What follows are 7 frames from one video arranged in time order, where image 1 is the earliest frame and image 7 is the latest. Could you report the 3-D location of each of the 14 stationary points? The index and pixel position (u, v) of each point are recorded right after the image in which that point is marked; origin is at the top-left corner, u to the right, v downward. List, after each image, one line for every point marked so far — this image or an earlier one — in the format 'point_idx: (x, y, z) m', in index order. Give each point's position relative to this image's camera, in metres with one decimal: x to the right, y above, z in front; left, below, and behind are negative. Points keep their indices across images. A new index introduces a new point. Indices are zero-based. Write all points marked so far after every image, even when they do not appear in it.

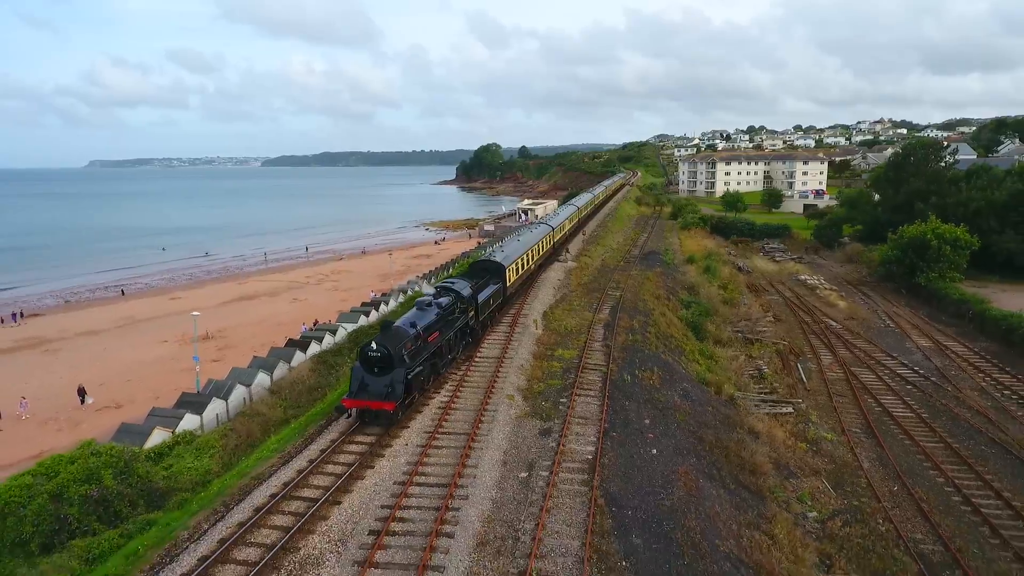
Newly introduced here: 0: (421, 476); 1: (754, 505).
0: (-1.5, -3.1, +11.1) m
1: (+4.3, -3.8, +11.3) m
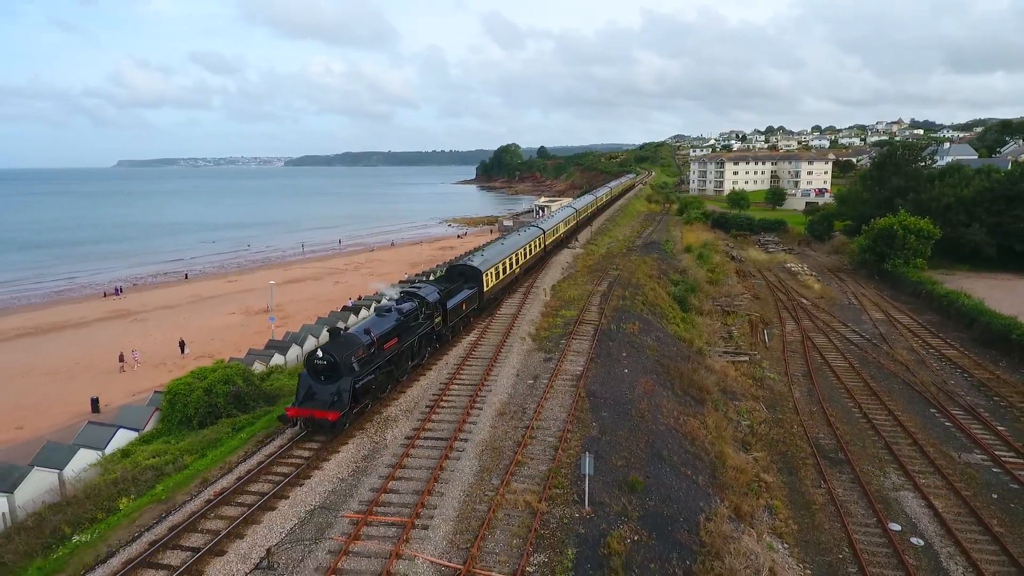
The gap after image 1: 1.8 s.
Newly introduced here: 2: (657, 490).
0: (-1.2, -2.1, +15.6) m
1: (+4.6, -2.9, +15.7) m
2: (+2.4, -3.4, +10.7) m
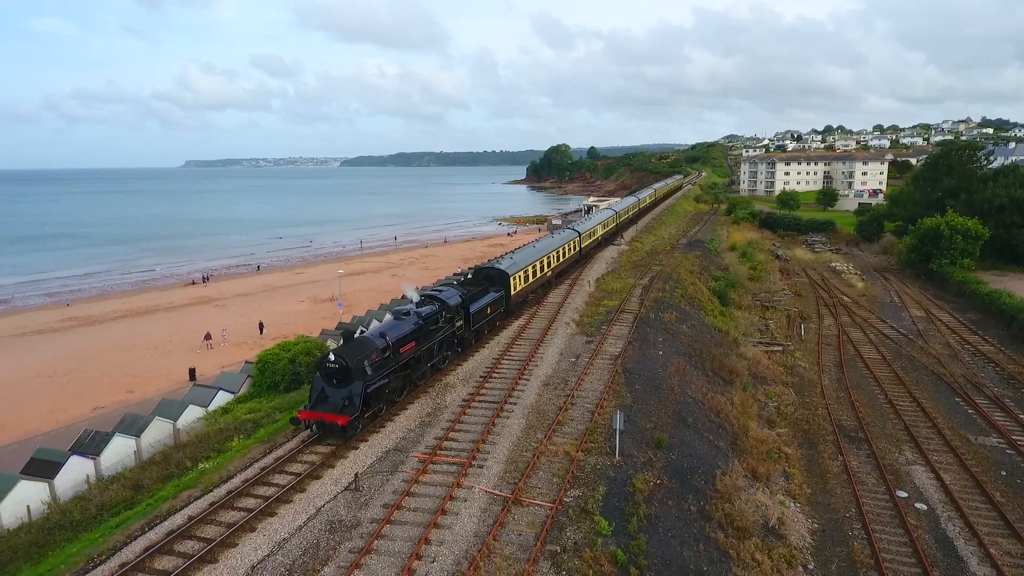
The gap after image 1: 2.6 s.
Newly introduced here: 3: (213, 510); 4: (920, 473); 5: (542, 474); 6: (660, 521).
0: (0.0, -1.8, +17.5) m
1: (+5.8, -2.6, +17.1) m
2: (+3.2, -3.1, +12.3) m
3: (-4.7, -3.5, +10.0) m
4: (+9.2, -4.2, +14.3) m
5: (+0.5, -3.3, +11.0) m
6: (+2.3, -3.6, +9.8) m
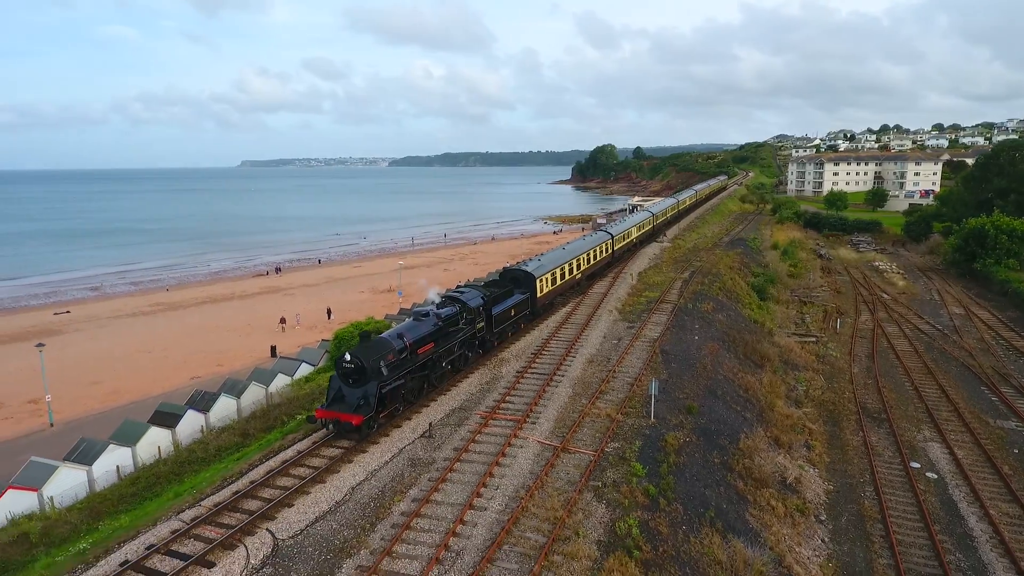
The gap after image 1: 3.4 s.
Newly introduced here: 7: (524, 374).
0: (+1.5, -1.4, +19.4) m
1: (+7.2, -2.4, +18.6) m
2: (+4.3, -2.8, +13.9) m
3: (-3.8, -3.1, +12.2) m
4: (+10.4, -3.9, +15.5) m
5: (+1.5, -2.9, +12.9) m
6: (+3.2, -3.3, +11.6) m
7: (+0.3, -2.2, +16.0) m
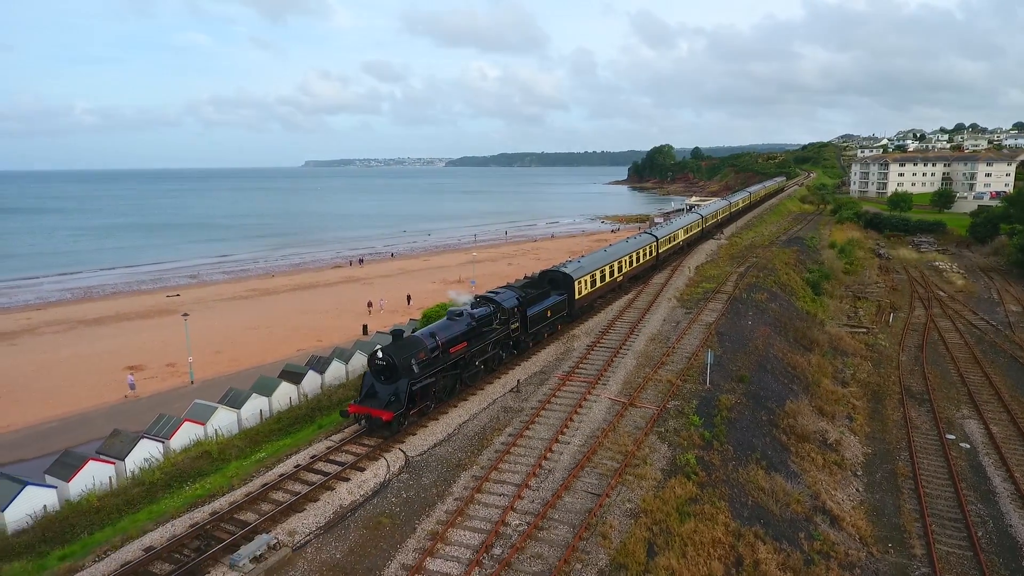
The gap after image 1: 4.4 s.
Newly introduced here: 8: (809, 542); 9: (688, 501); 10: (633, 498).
0: (+3.8, -1.0, +21.5) m
1: (+9.4, -2.0, +20.3) m
2: (+6.2, -2.4, +15.9) m
3: (-2.1, -2.6, +14.8) m
4: (+12.4, -3.7, +16.9) m
5: (+3.3, -2.5, +15.1) m
6: (+4.9, -2.9, +13.6) m
7: (+2.4, -1.7, +18.2) m
8: (+5.0, -4.3, +10.6) m
9: (+2.9, -3.5, +10.4) m
10: (+2.0, -3.5, +10.5) m
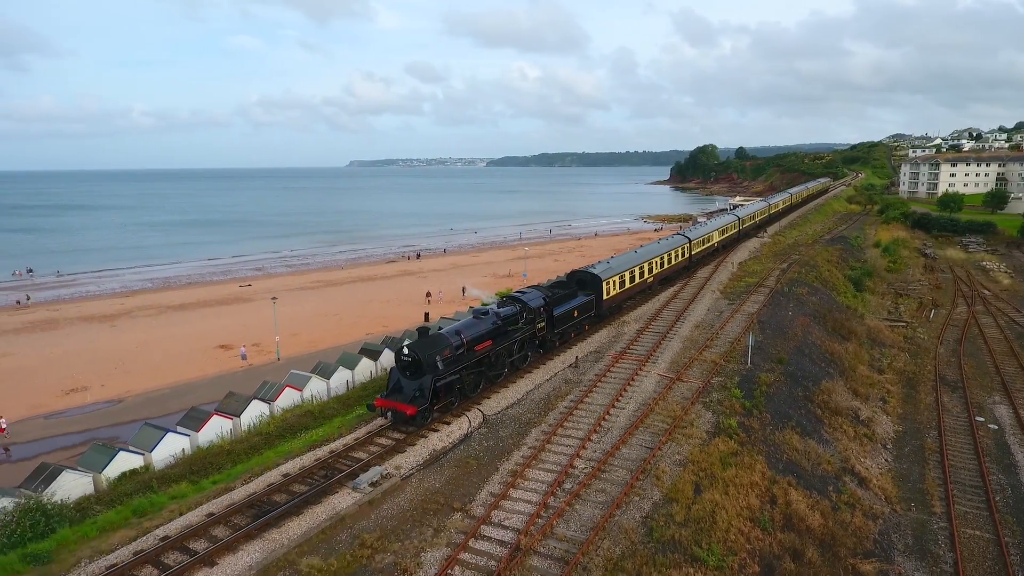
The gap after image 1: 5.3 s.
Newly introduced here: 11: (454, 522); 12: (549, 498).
0: (+5.8, -0.7, +23.1) m
1: (+11.3, -1.8, +21.5) m
2: (+7.8, -2.1, +17.3) m
3: (-0.5, -2.2, +16.8) m
4: (+14.0, -3.5, +18.0) m
5: (+4.9, -2.2, +16.7) m
6: (+6.4, -2.6, +15.2) m
7: (+4.1, -1.4, +19.9) m
8: (+6.3, -4.0, +12.2) m
9: (+4.2, -3.2, +12.1) m
10: (+3.3, -3.2, +12.2) m
11: (-0.9, -3.7, +10.0) m
12: (+0.6, -3.5, +10.6) m
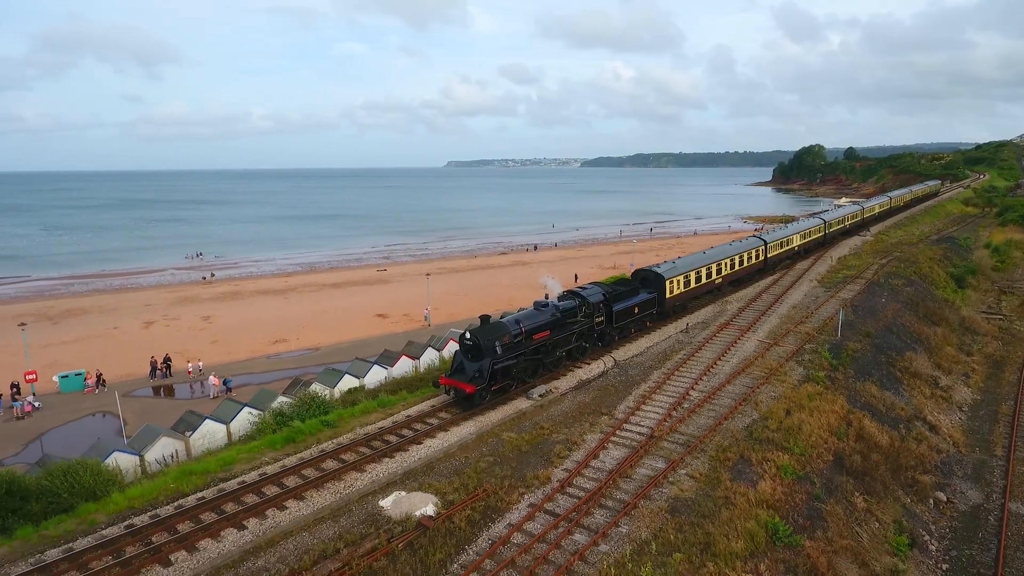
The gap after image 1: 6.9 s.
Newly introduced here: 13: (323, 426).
0: (+10.6, -0.1, +26.0) m
1: (+15.8, -1.4, +23.6) m
2: (+11.7, -1.6, +20.0) m
3: (+3.5, -1.4, +20.6) m
4: (+17.9, -3.1, +19.8) m
5: (+8.8, -1.6, +19.8) m
6: (+10.0, -2.0, +18.0) m
7: (+8.5, -0.8, +23.1) m
8: (+9.5, -3.4, +15.1) m
9: (+7.4, -2.6, +15.3) m
10: (+6.5, -2.5, +15.5) m
11: (+2.0, -3.0, +14.0) m
12: (+3.7, -2.8, +14.4) m
13: (-4.3, -3.1, +14.0) m
